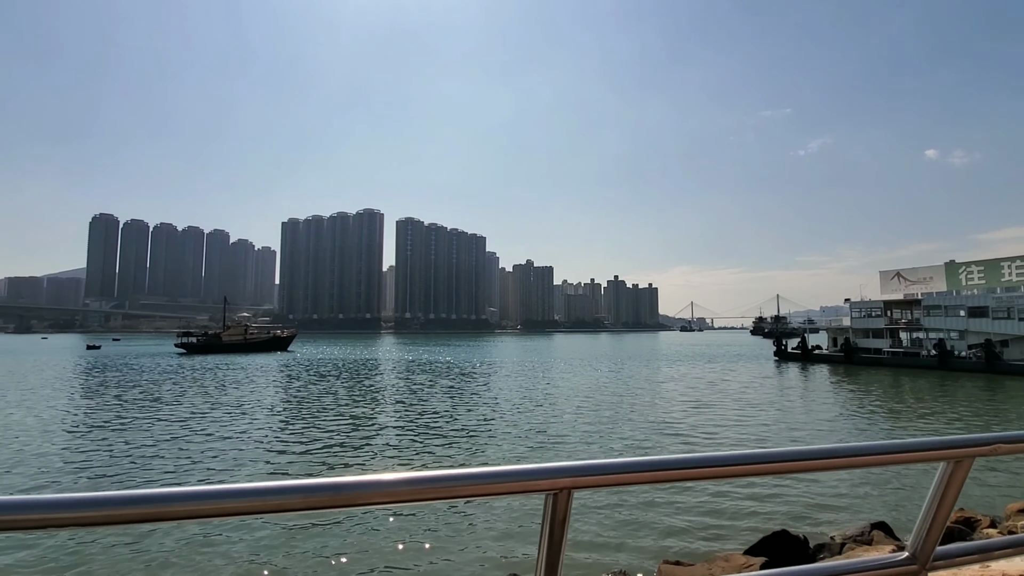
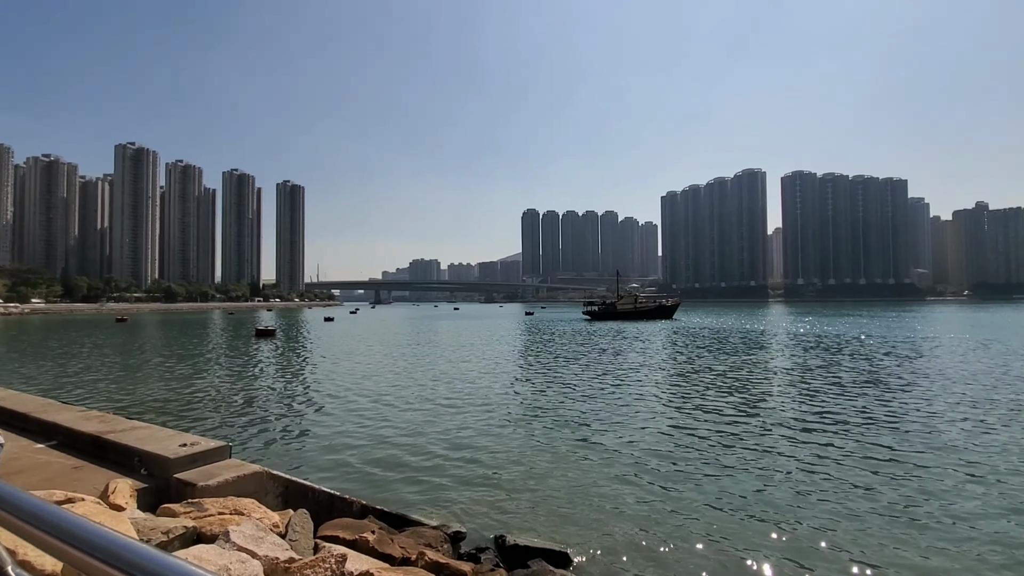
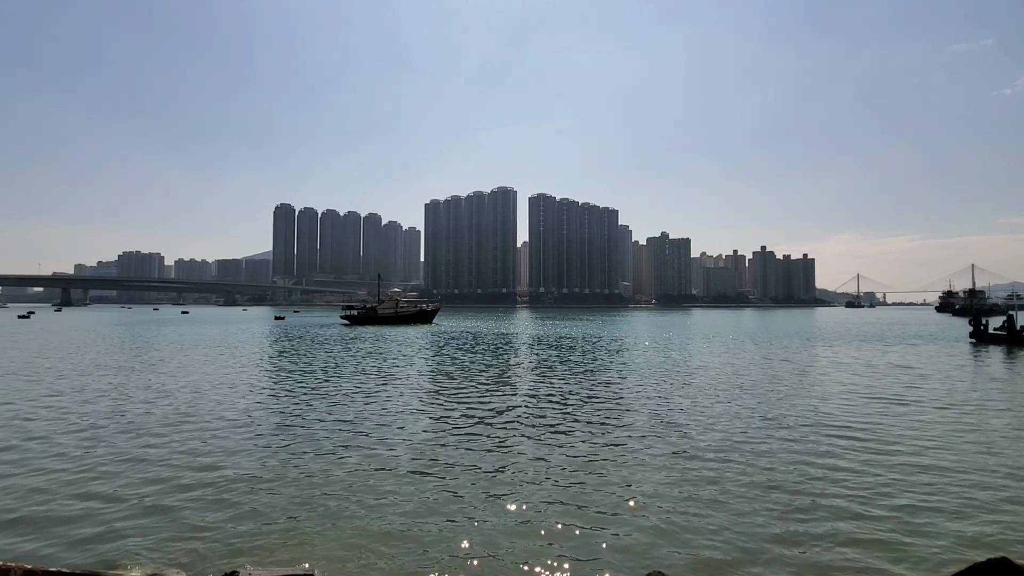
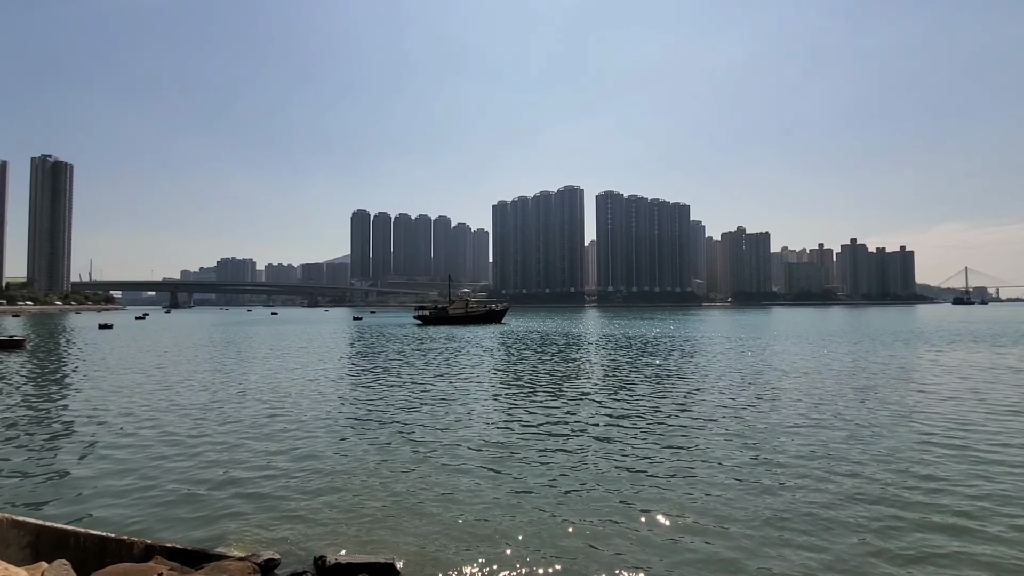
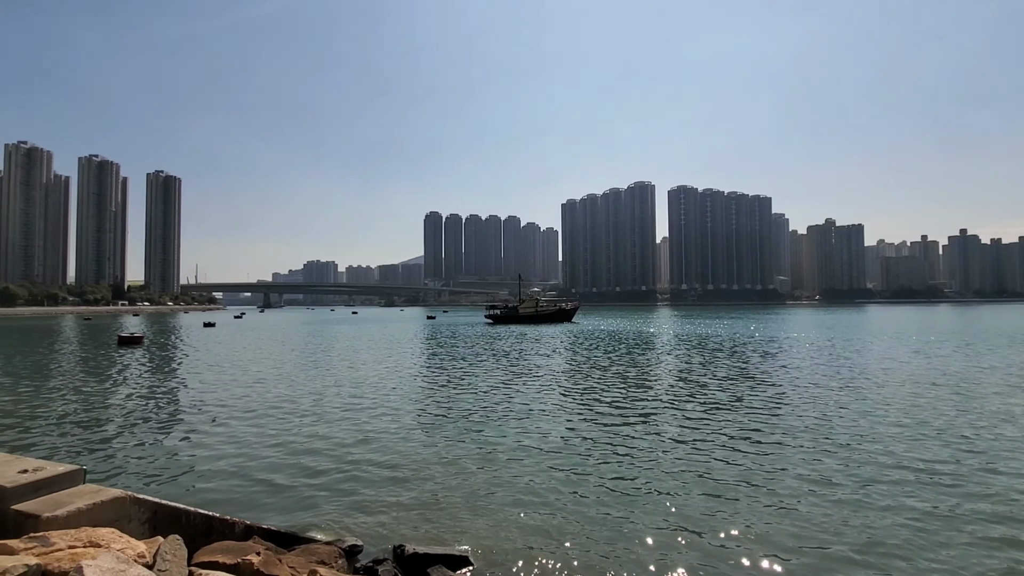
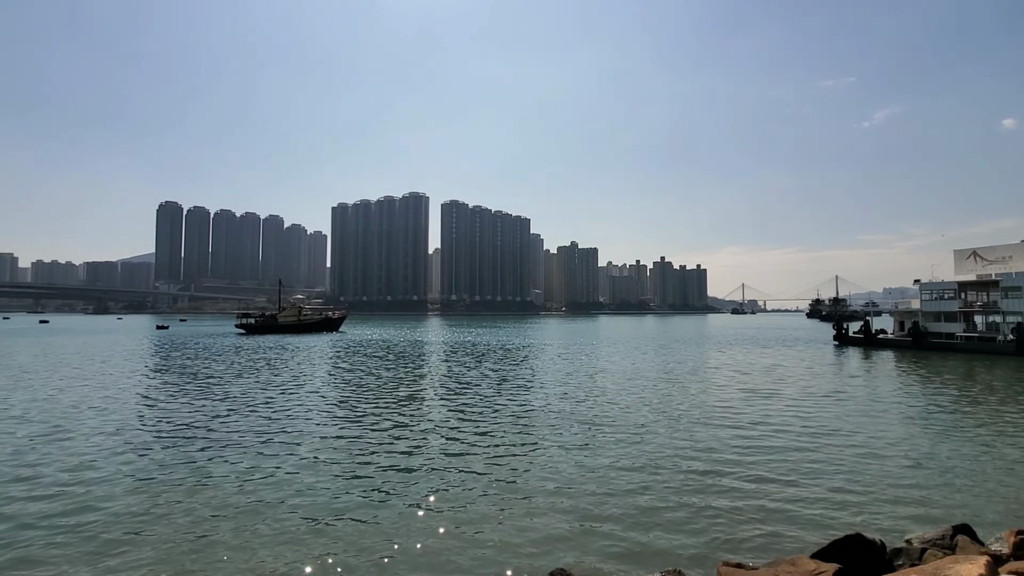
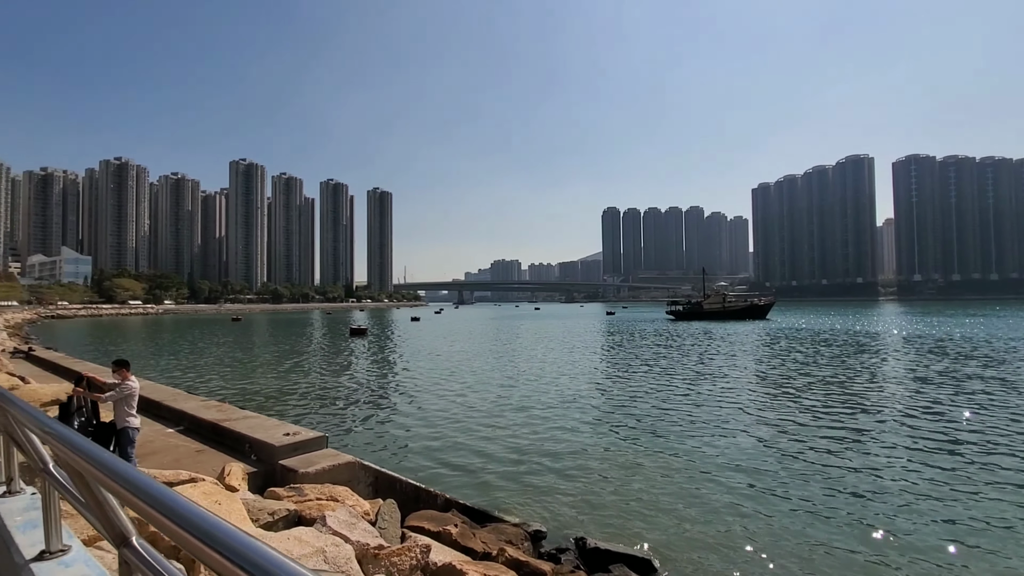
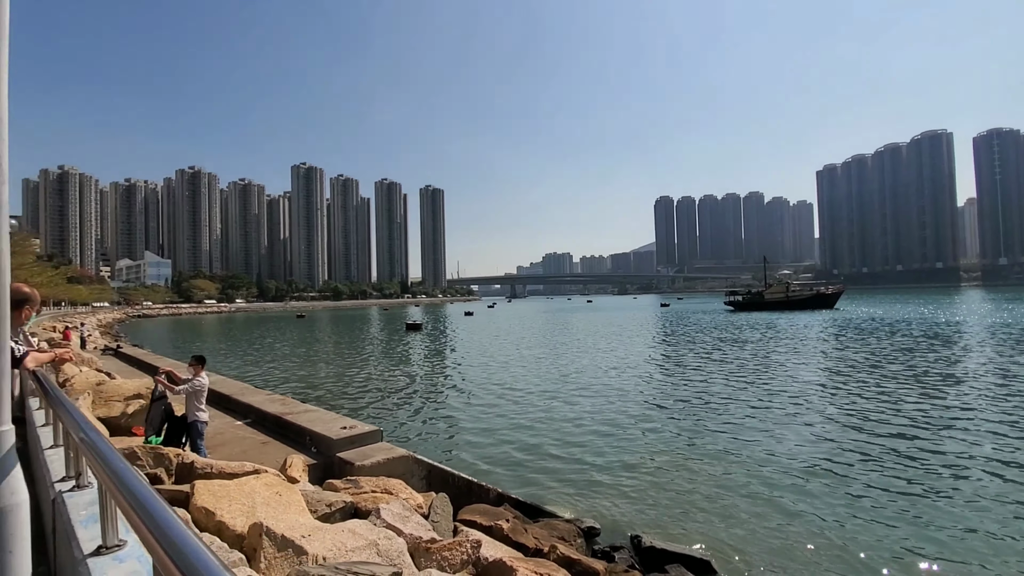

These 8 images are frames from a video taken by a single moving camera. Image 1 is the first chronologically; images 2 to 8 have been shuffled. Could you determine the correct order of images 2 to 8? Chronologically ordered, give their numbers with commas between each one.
6, 3, 4, 5, 2, 7, 8
